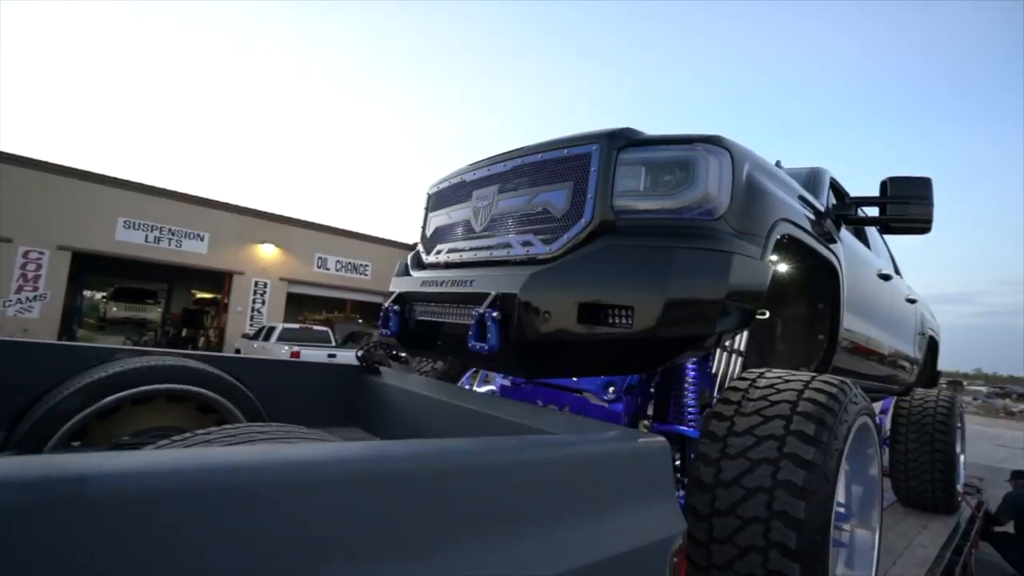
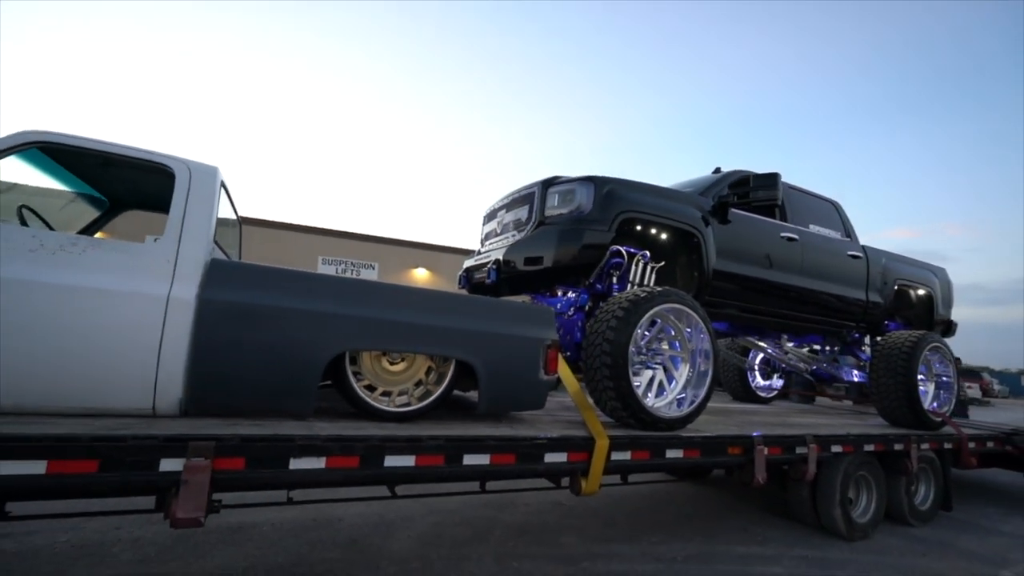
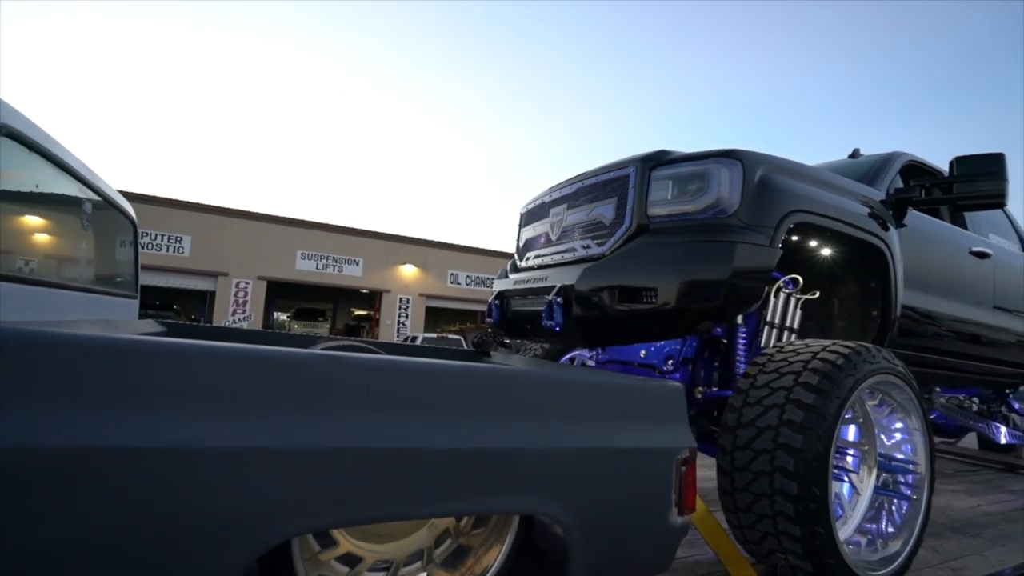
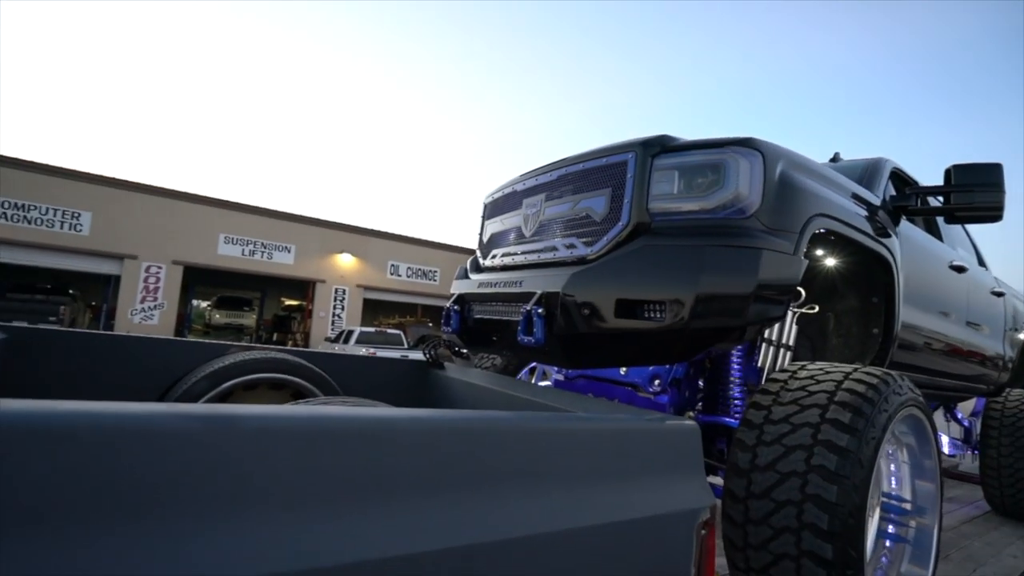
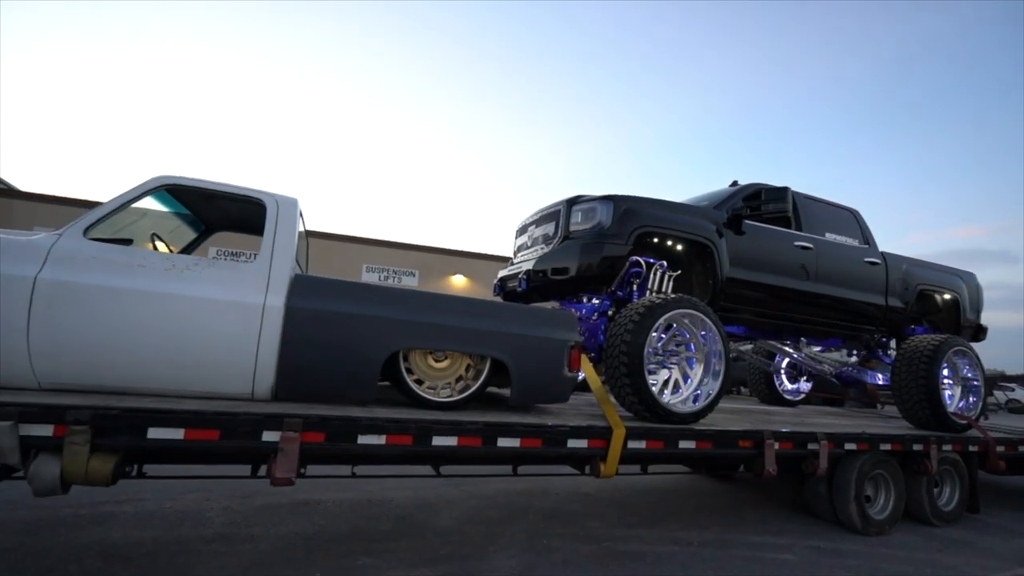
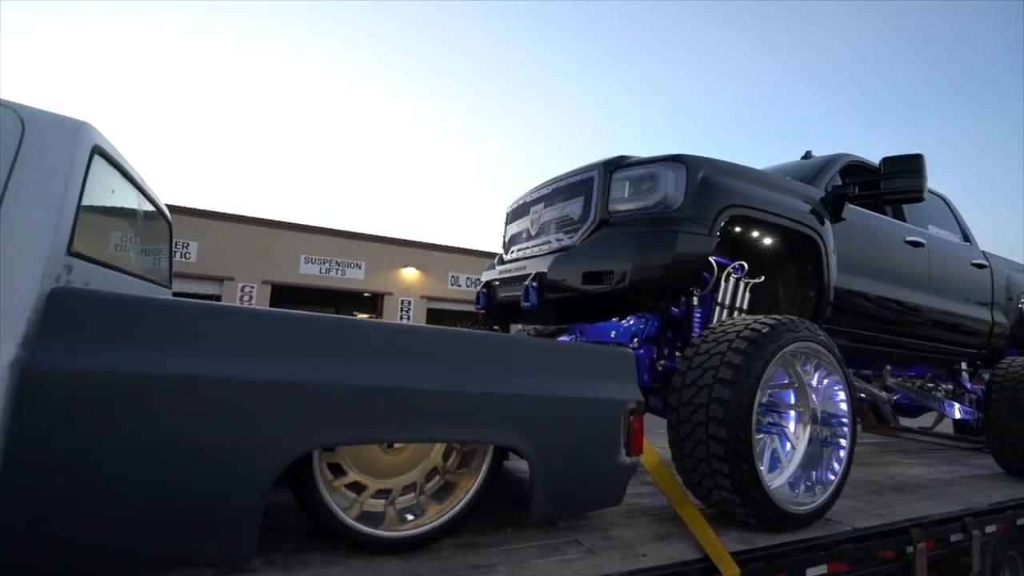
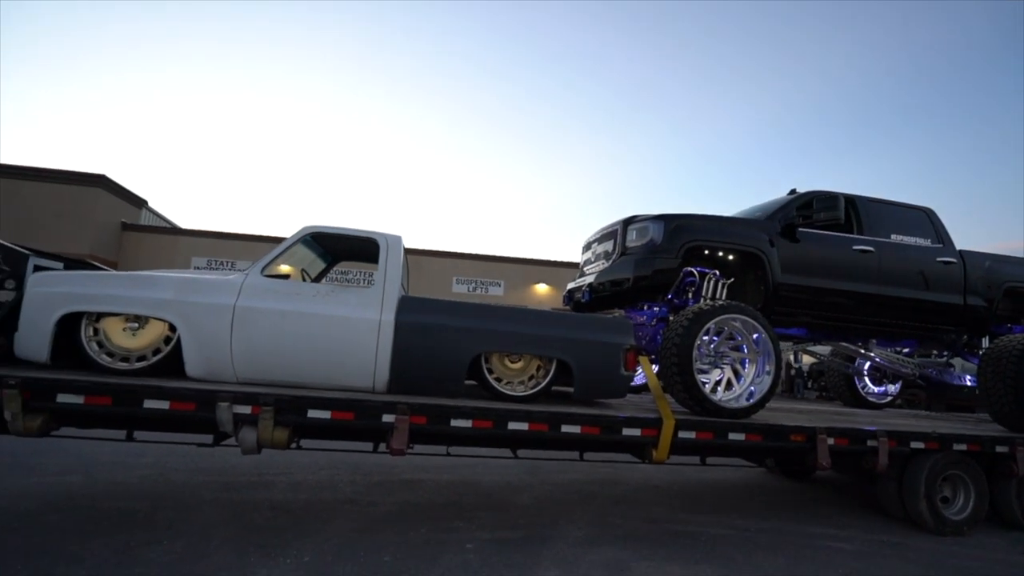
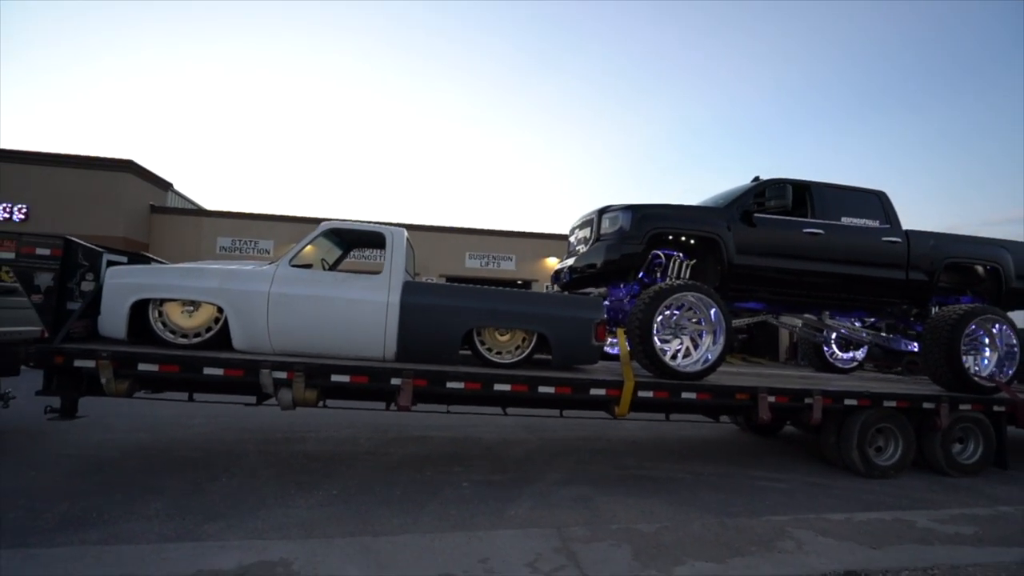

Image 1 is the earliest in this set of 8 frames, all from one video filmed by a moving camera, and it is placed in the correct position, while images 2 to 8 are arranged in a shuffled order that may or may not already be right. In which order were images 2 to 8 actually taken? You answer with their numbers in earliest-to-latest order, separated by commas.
4, 3, 6, 2, 5, 7, 8
